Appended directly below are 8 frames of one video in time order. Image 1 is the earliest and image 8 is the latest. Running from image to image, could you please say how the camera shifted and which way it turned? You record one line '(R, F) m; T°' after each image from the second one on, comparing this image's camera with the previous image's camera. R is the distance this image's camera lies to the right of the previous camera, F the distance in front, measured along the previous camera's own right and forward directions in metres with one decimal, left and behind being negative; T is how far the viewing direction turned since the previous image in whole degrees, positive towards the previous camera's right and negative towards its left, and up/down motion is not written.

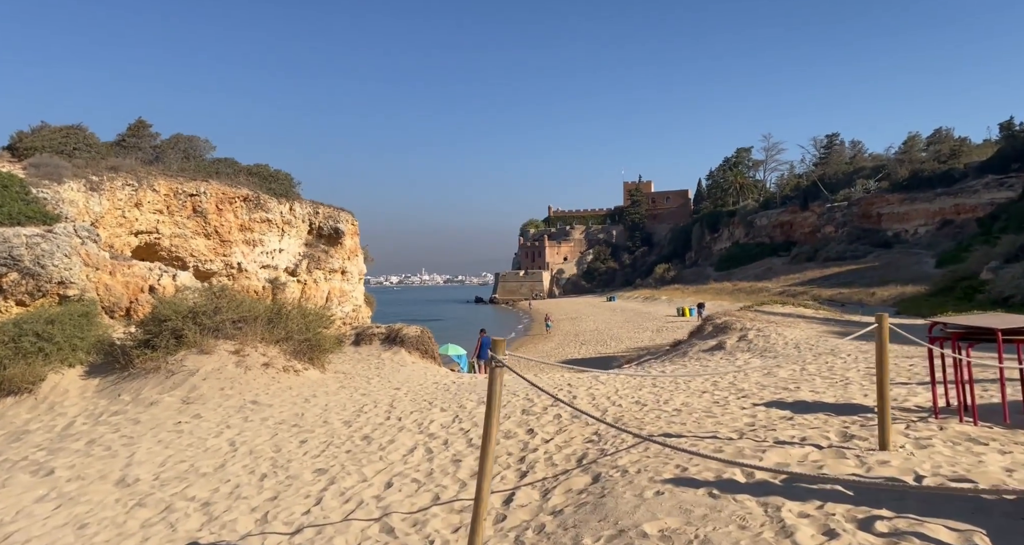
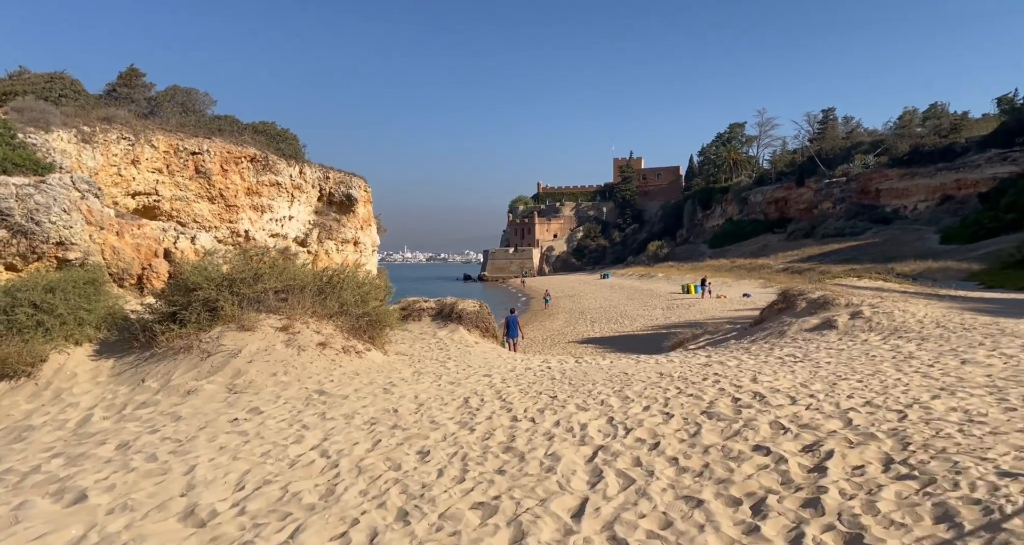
(-1.6, +1.7) m; +1°
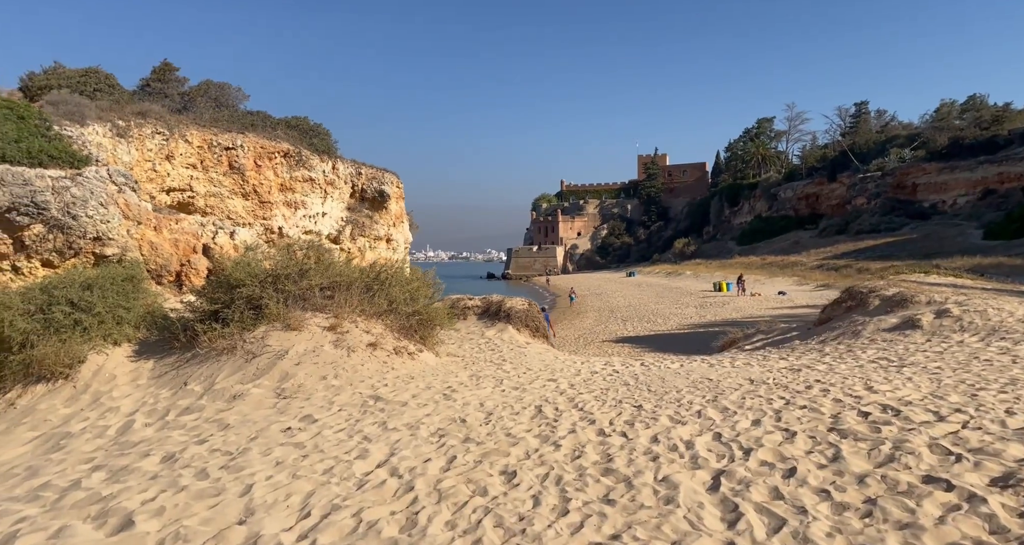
(-0.5, +0.6) m; -2°
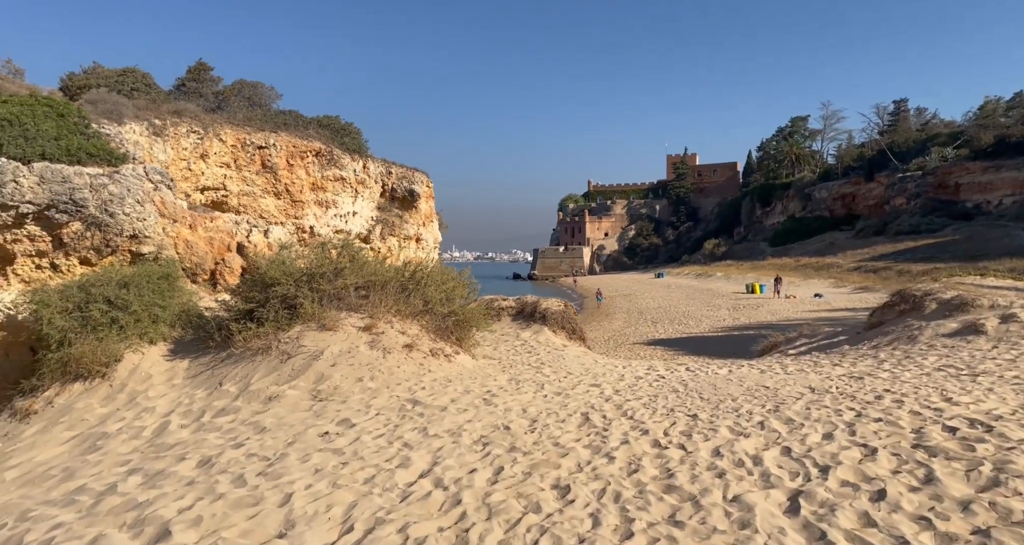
(-0.2, +0.3) m; -2°
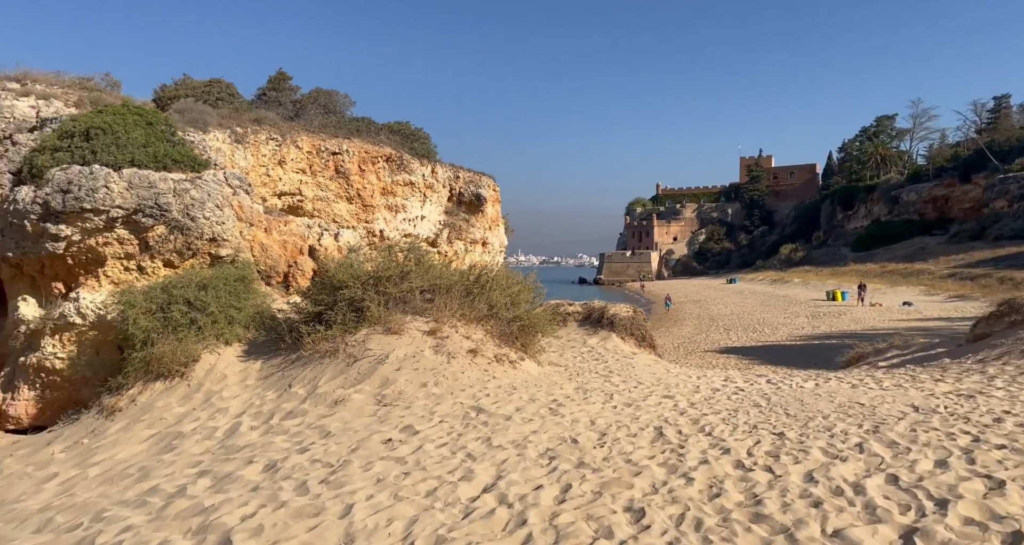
(0.0, +0.2) m; -6°
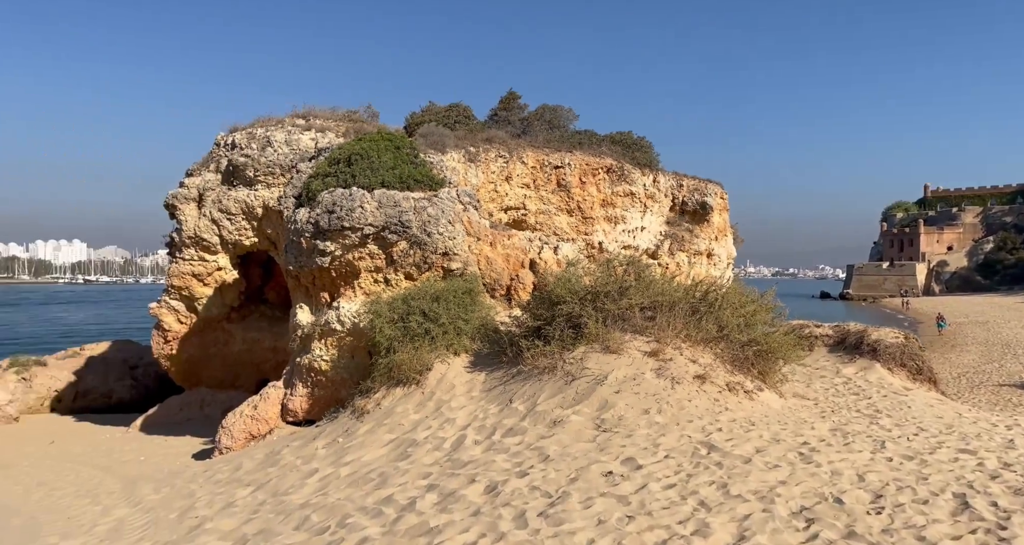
(-0.1, +0.4) m; -20°
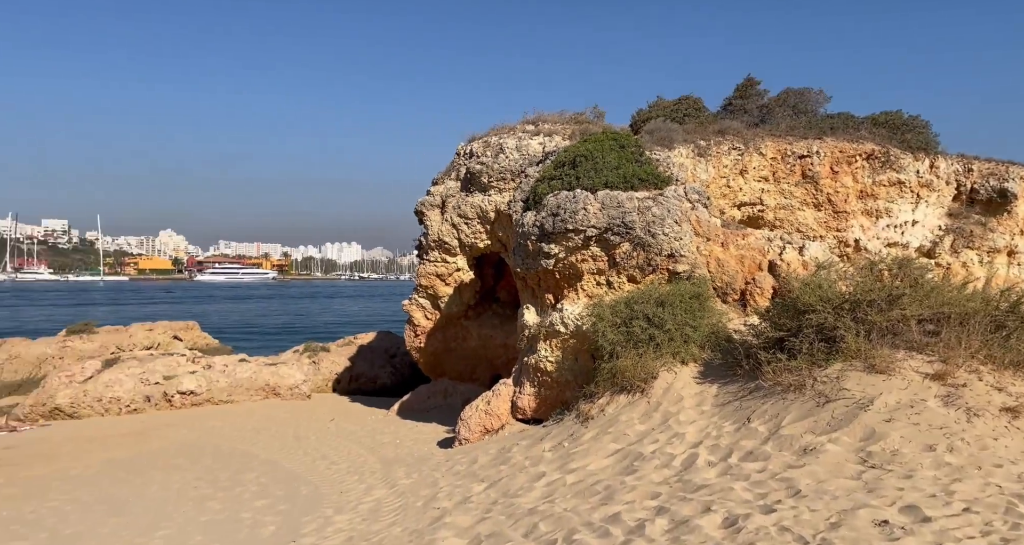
(-0.1, +0.4) m; -20°
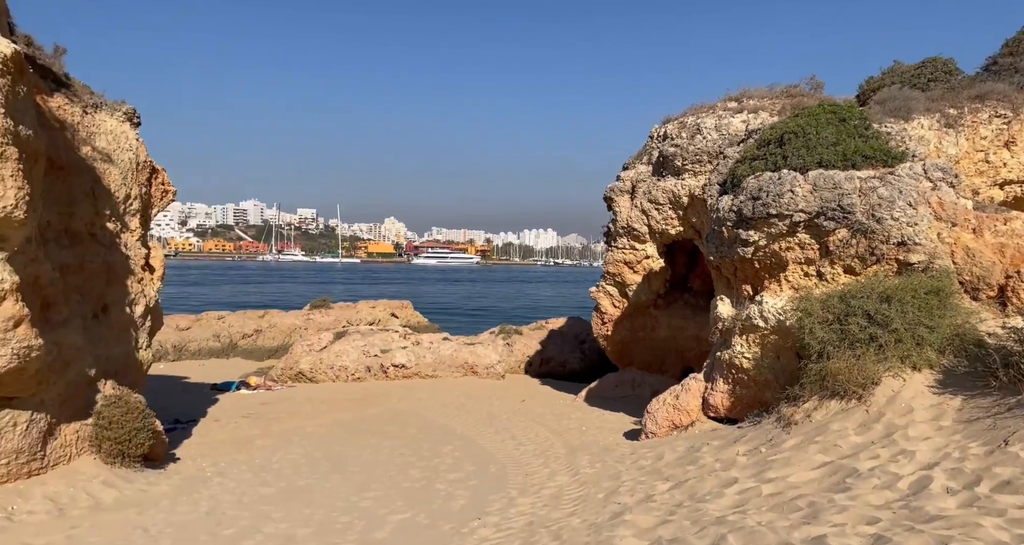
(+0.1, +0.2) m; -18°
